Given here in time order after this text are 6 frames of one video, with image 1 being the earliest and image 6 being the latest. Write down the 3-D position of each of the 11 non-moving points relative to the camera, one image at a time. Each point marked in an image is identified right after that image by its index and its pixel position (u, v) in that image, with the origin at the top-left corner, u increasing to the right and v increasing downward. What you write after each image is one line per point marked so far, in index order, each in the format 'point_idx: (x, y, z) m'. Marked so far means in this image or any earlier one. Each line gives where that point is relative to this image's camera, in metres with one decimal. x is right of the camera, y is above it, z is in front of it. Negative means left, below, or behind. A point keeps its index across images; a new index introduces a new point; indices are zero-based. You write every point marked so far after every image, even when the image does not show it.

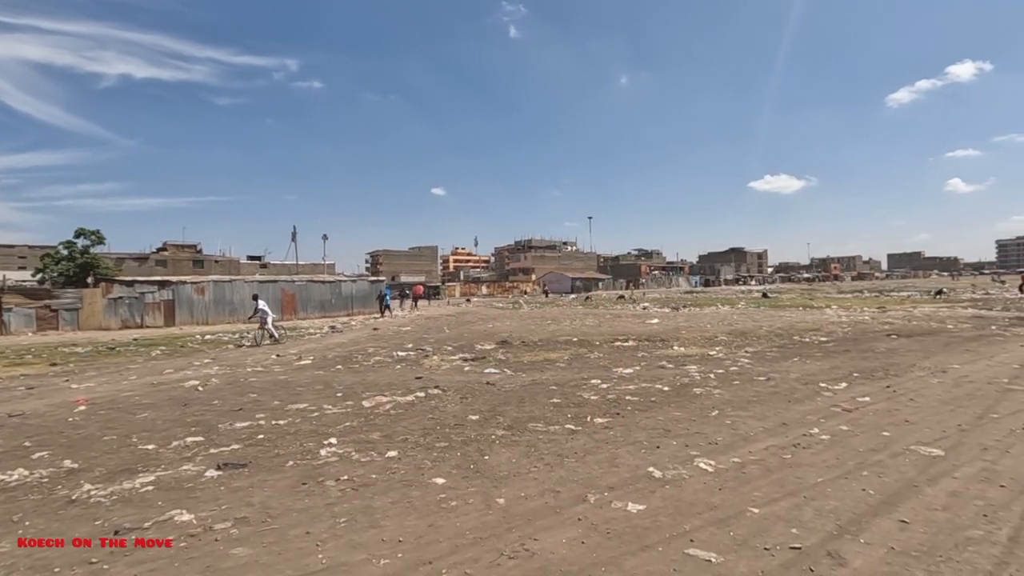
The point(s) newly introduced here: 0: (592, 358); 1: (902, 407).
0: (+2.0, -1.7, +13.2) m
1: (+5.2, -1.6, +7.1) m
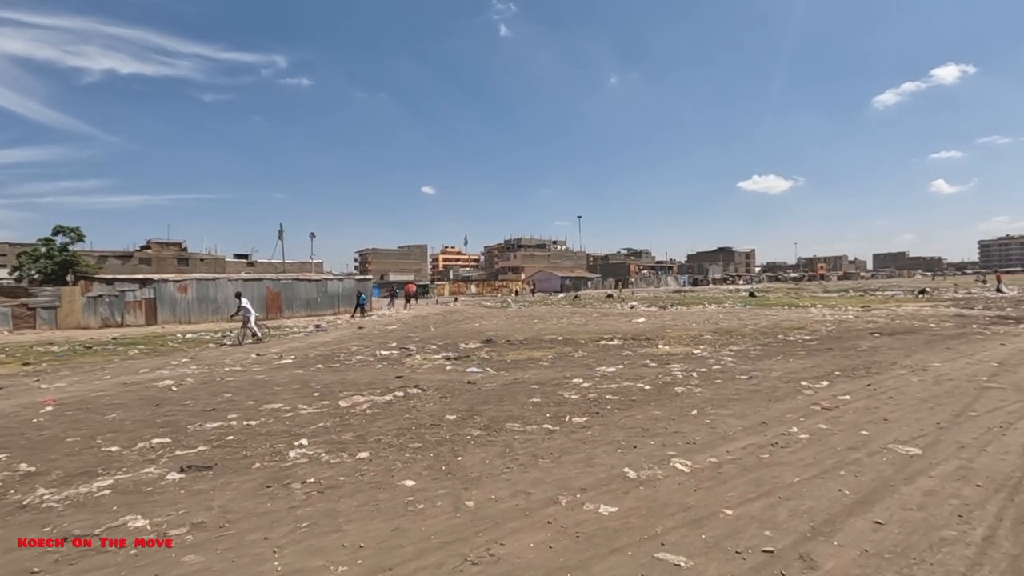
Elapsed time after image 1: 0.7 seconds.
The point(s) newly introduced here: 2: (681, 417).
0: (+1.6, -1.7, +13.1) m
1: (+4.9, -1.6, +7.1) m
2: (+2.1, -1.6, +6.6) m
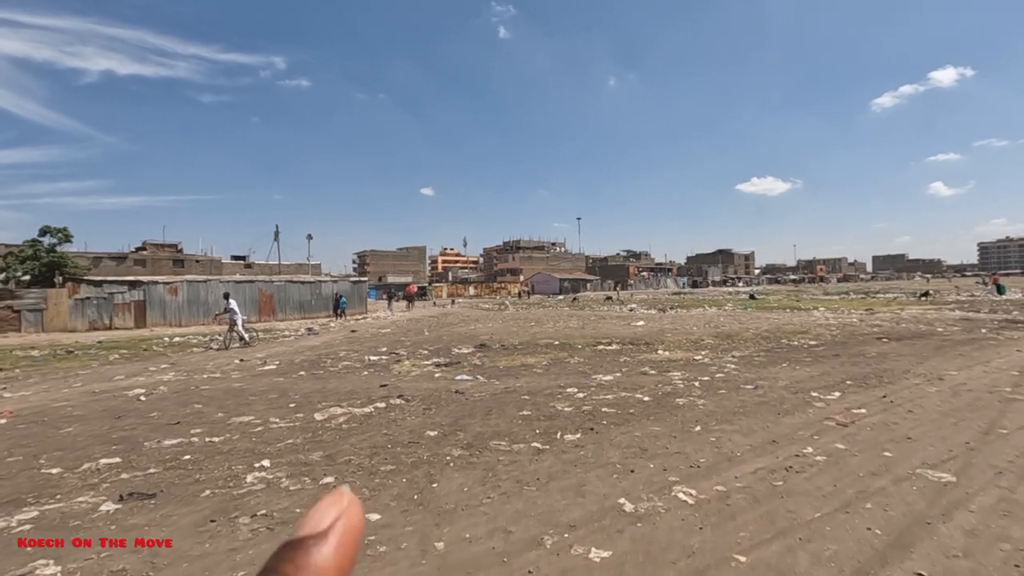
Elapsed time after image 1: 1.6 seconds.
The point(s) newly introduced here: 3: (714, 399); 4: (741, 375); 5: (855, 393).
0: (+1.4, -1.8, +12.5) m
1: (+4.7, -1.6, +6.5) m
2: (+1.9, -1.7, +6.0) m
3: (+3.0, -1.7, +8.0) m
4: (+4.3, -1.6, +10.0) m
5: (+5.2, -1.6, +8.1) m
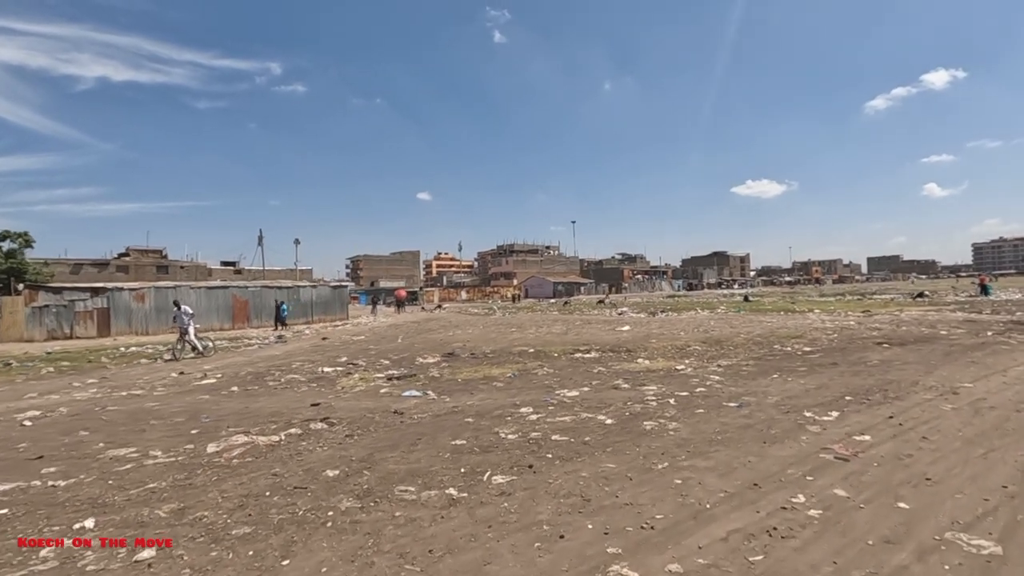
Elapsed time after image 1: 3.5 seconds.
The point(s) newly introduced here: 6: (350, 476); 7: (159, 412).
0: (+0.6, -1.8, +11.2) m
1: (+3.9, -1.6, +5.2) m
2: (+1.2, -1.7, +4.8) m
3: (+2.2, -1.7, +6.7) m
4: (+3.5, -1.7, +8.7) m
5: (+4.4, -1.6, +6.9) m
6: (-1.6, -1.8, +5.2) m
7: (-5.7, -2.0, +8.6) m
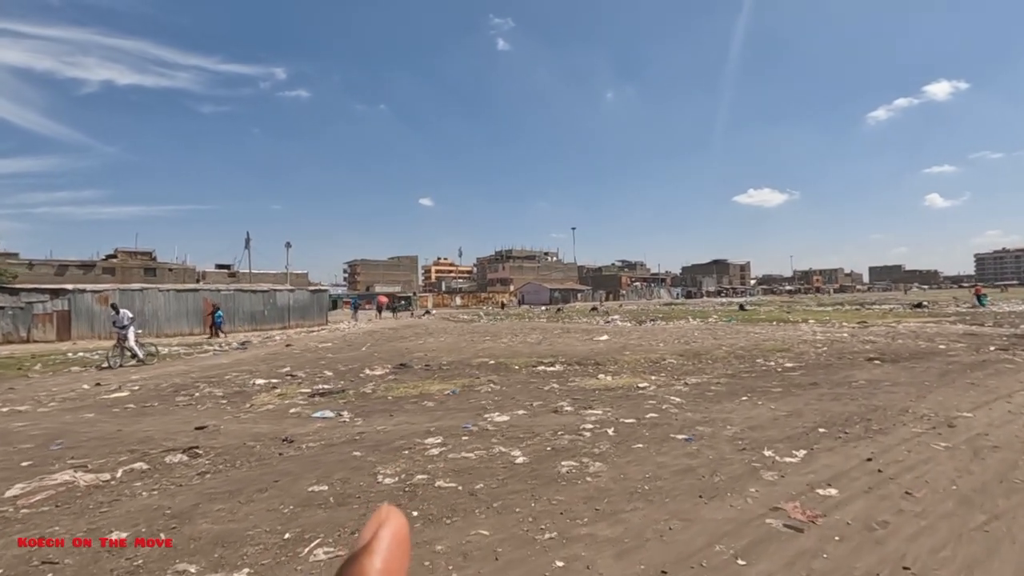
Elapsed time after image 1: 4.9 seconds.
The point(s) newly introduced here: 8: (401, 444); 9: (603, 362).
0: (-0.5, -1.9, +9.9) m
1: (+2.8, -1.7, +3.9) m
2: (0.0, -1.7, +3.5) m
3: (+1.1, -1.8, +5.4) m
4: (+2.3, -1.8, +7.4) m
5: (+3.3, -1.7, +5.6) m
6: (-2.7, -1.8, +3.9) m
7: (-6.8, -2.0, +7.3) m
8: (-1.3, -1.9, +6.4) m
9: (+2.4, -2.0, +14.3) m
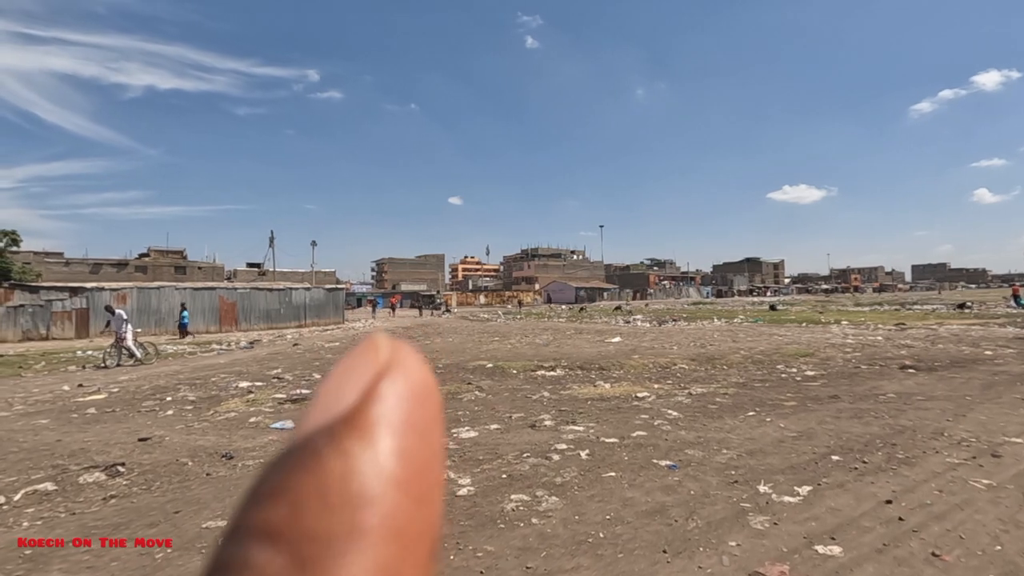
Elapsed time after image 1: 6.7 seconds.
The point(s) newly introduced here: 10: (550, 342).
0: (-0.8, -1.9, +9.1) m
1: (+2.2, -1.7, +3.0) m
2: (-0.6, -1.7, +2.7) m
3: (+0.6, -1.8, +4.5) m
4: (+1.9, -1.8, +6.5) m
5: (+2.8, -1.7, +4.6) m
6: (-3.3, -1.8, +3.2) m
7: (-7.2, -2.0, +6.9) m
8: (-1.7, -1.9, +5.7) m
9: (+2.4, -1.9, +13.3) m
10: (+1.4, -2.0, +19.8) m
